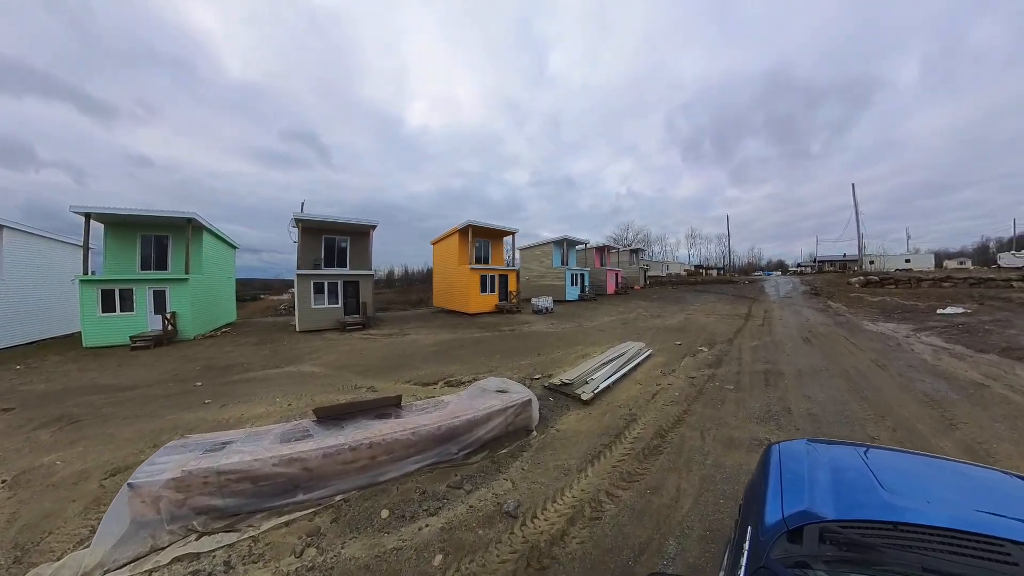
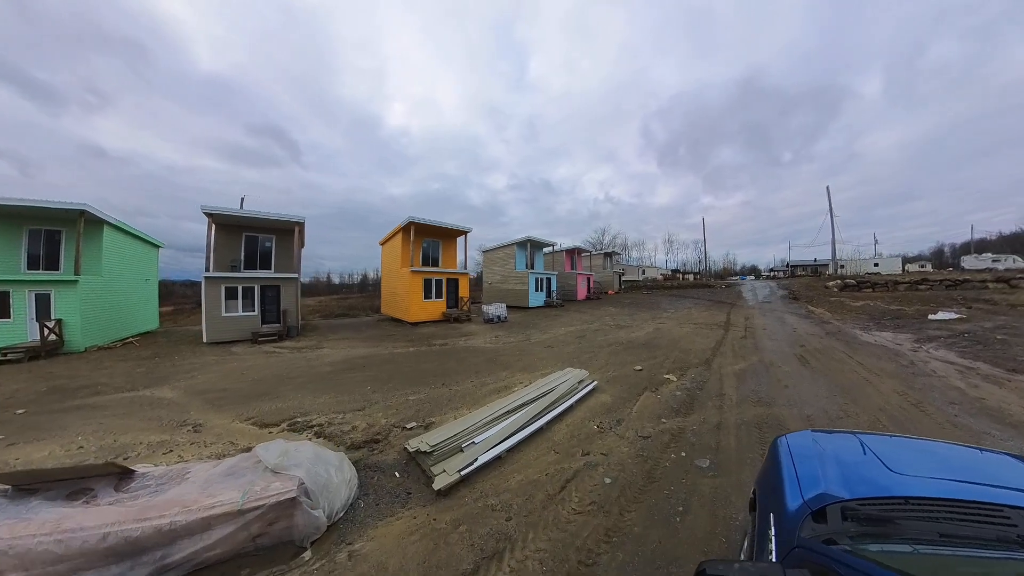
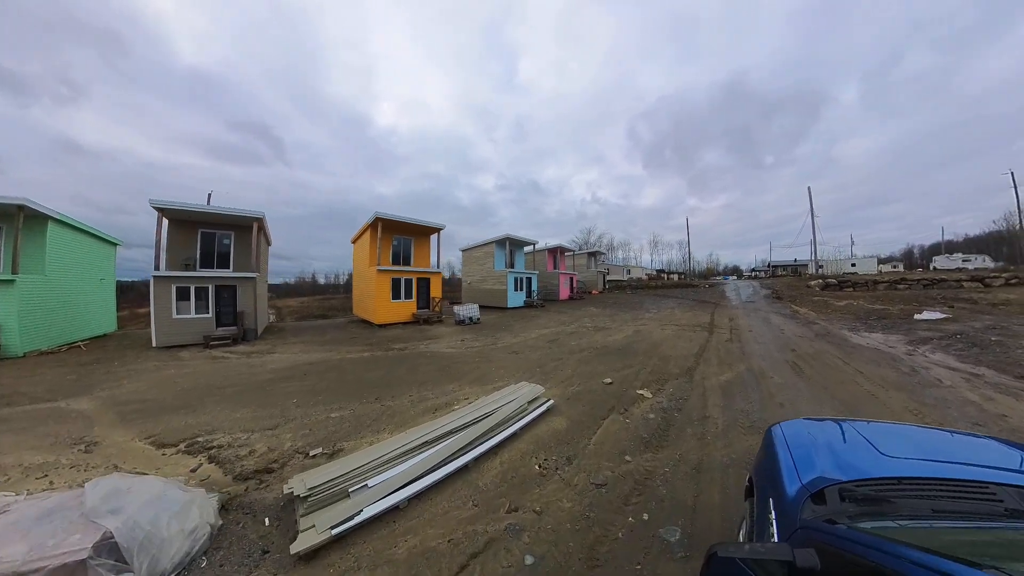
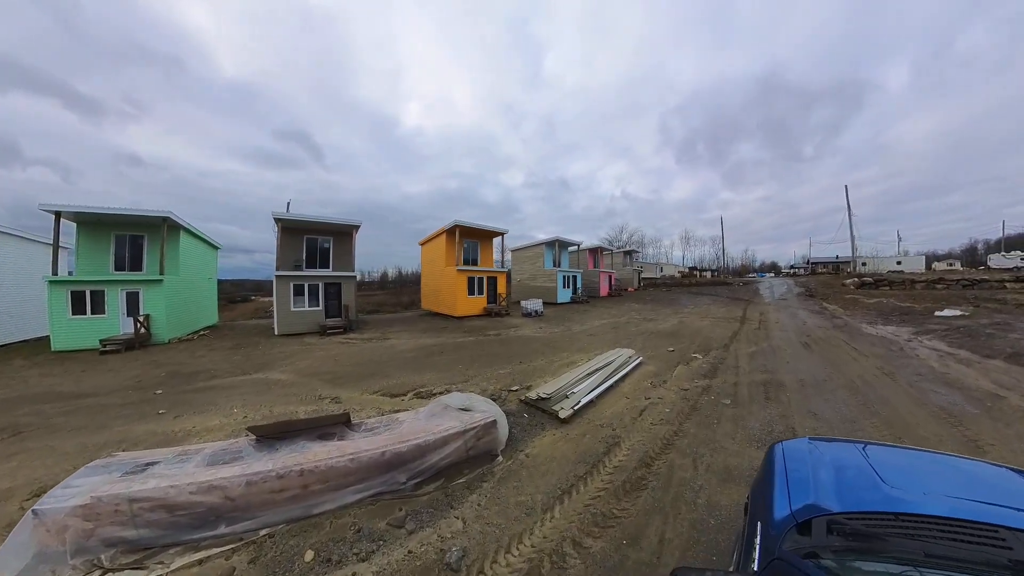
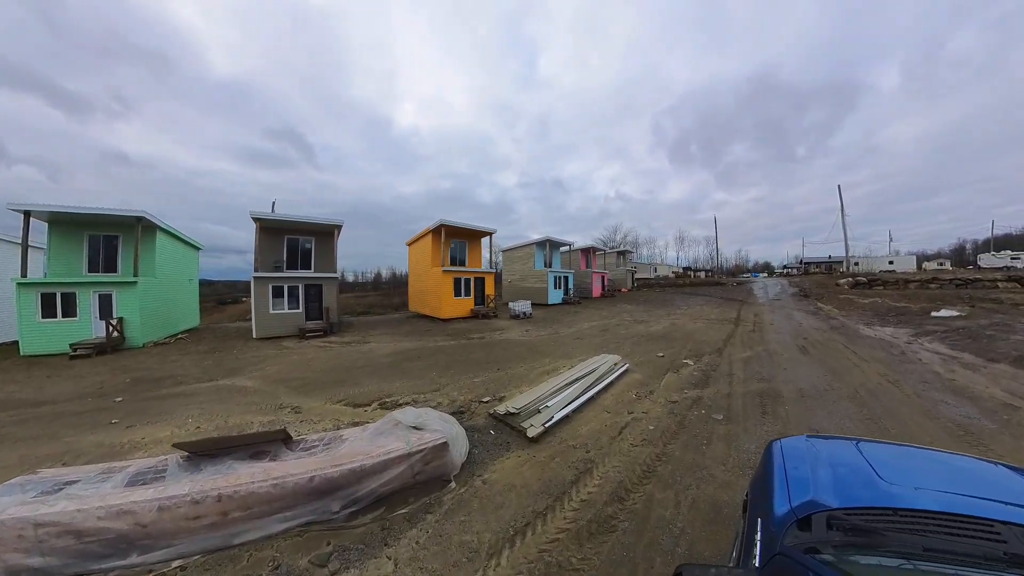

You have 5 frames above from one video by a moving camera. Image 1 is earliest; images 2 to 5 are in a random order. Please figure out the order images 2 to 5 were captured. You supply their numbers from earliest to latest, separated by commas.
4, 5, 2, 3
